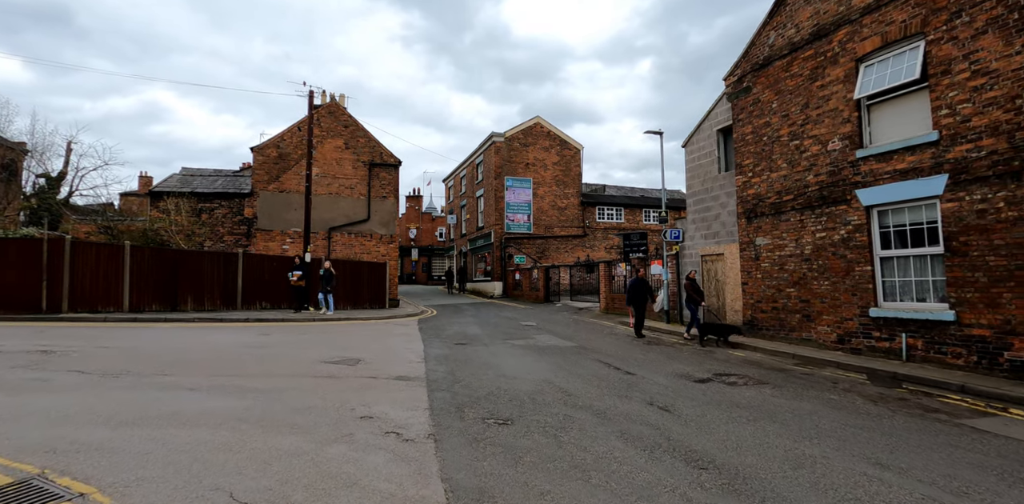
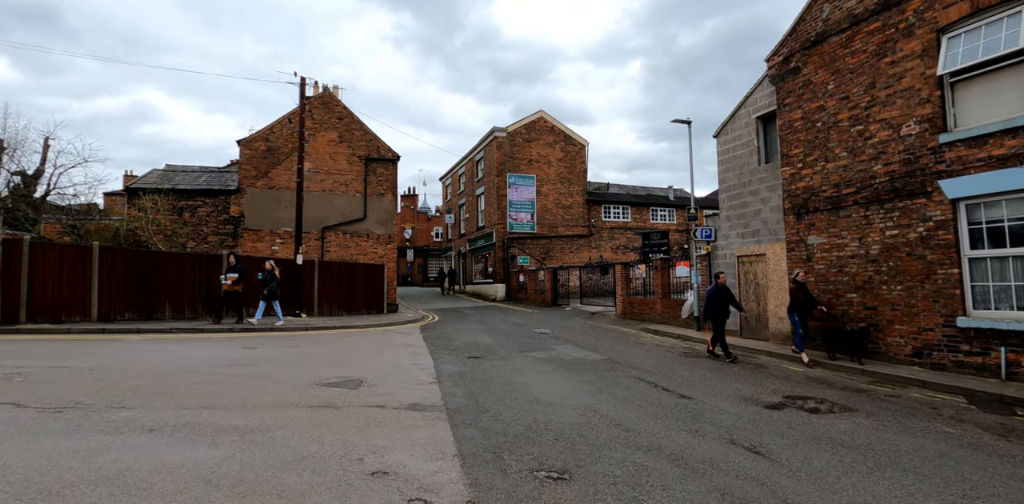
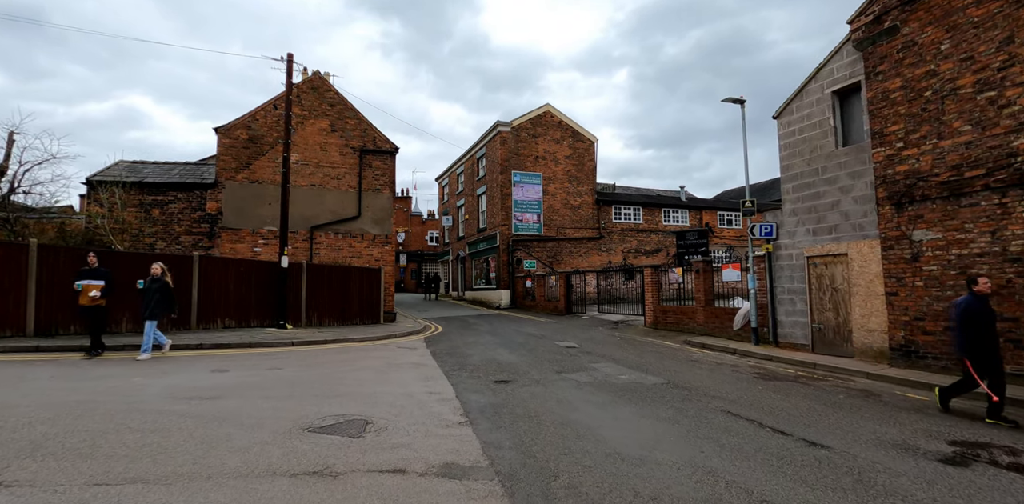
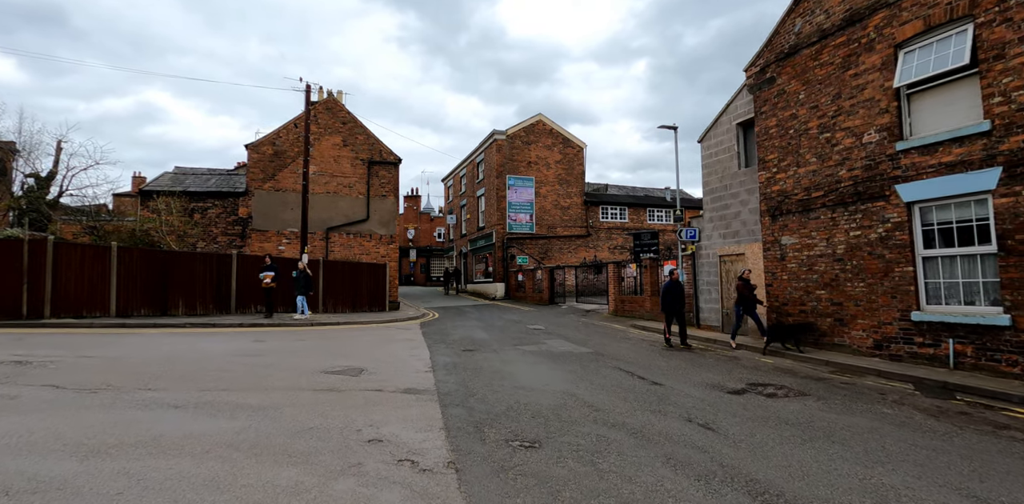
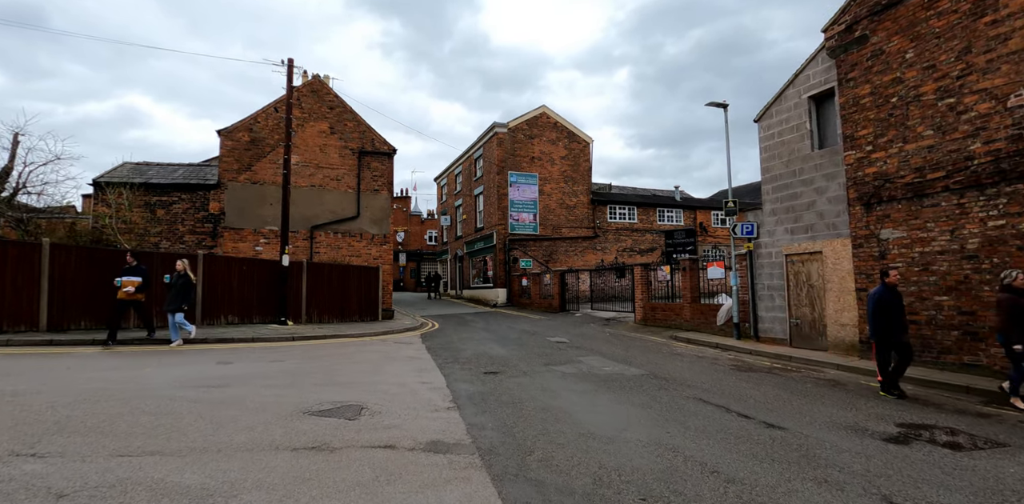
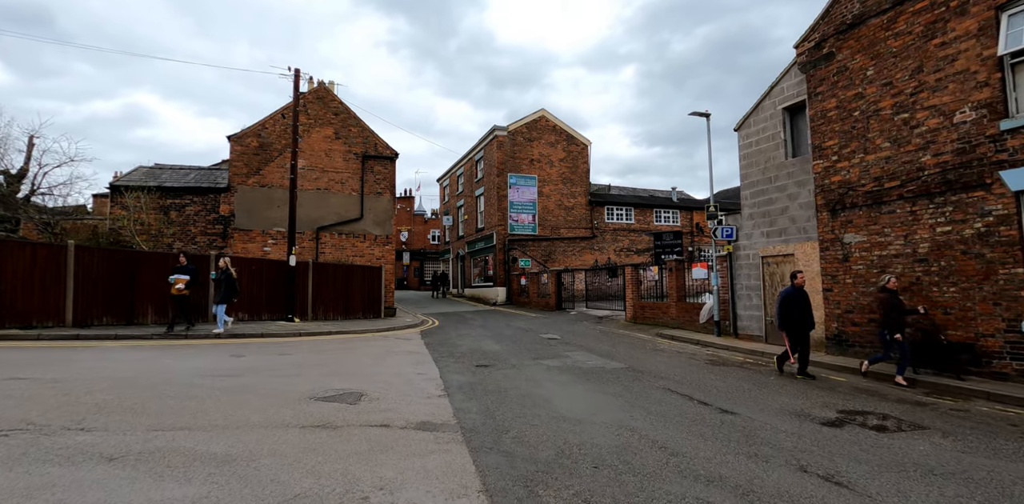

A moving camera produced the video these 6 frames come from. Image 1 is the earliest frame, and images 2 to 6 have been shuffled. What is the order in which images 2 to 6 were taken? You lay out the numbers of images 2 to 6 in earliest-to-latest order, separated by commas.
4, 2, 6, 5, 3
